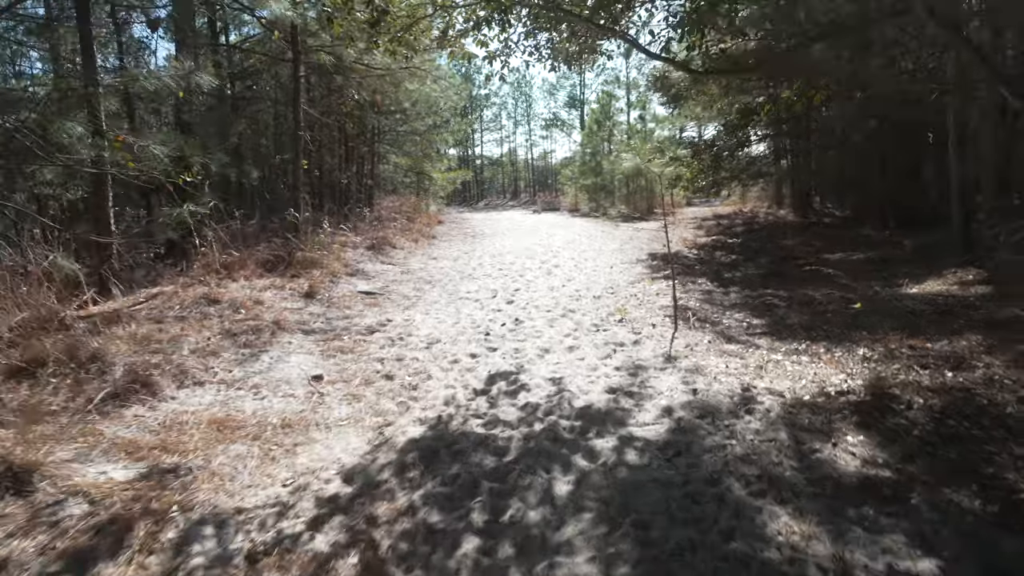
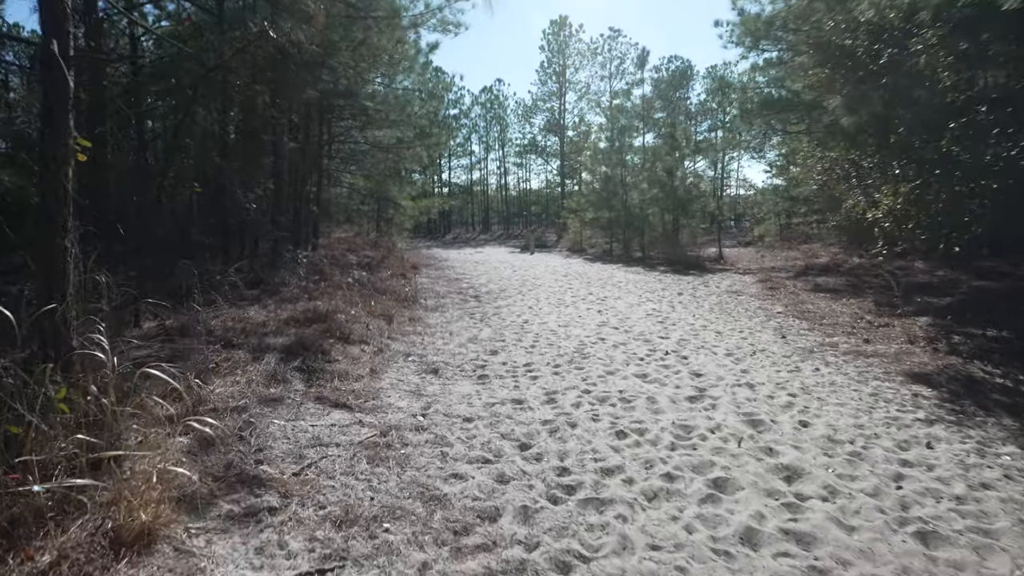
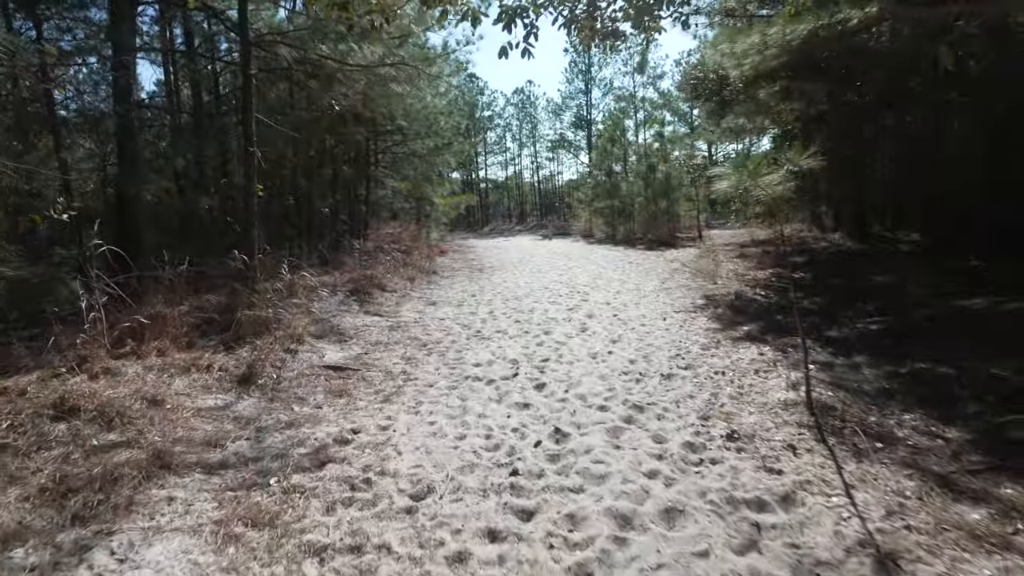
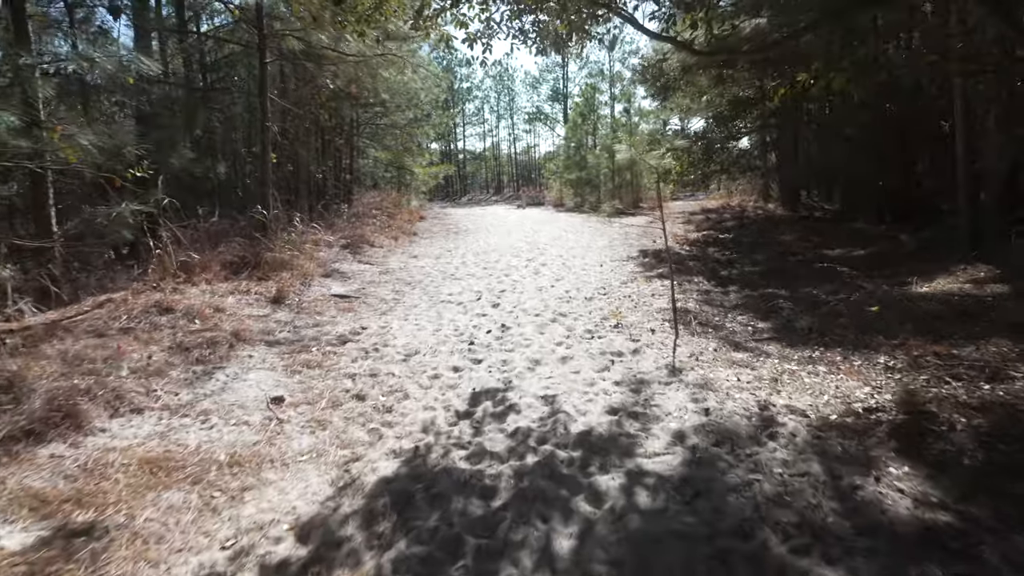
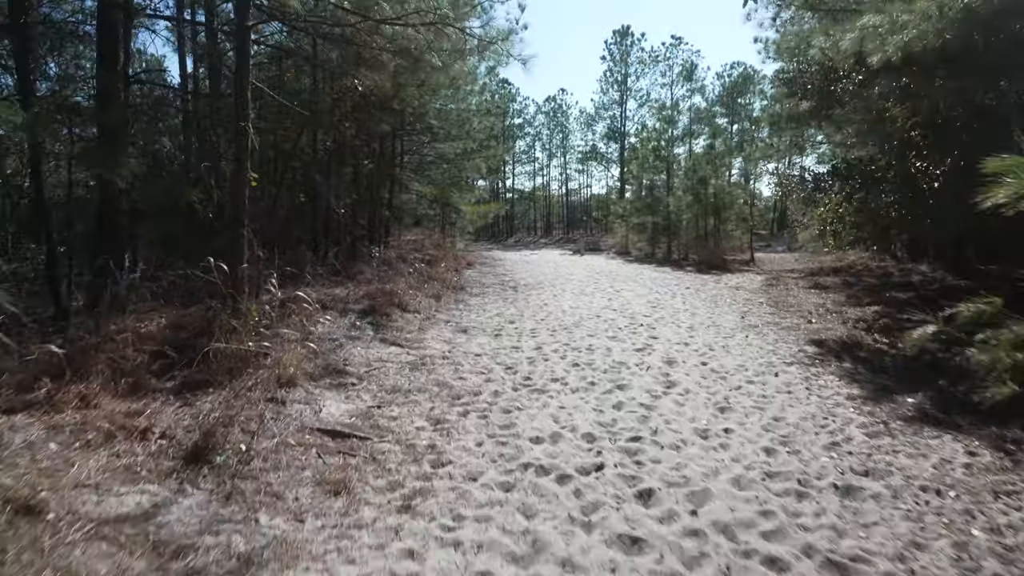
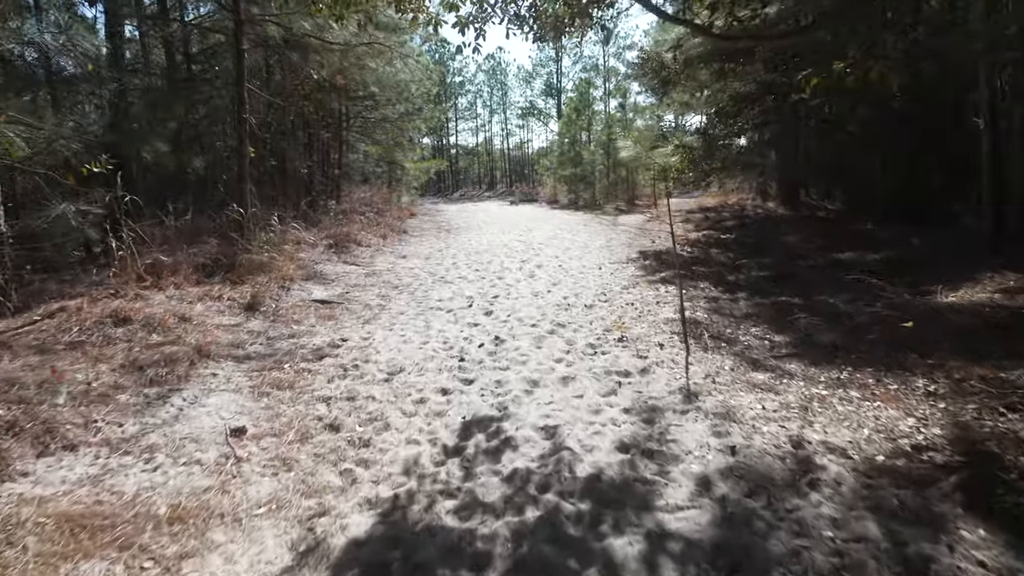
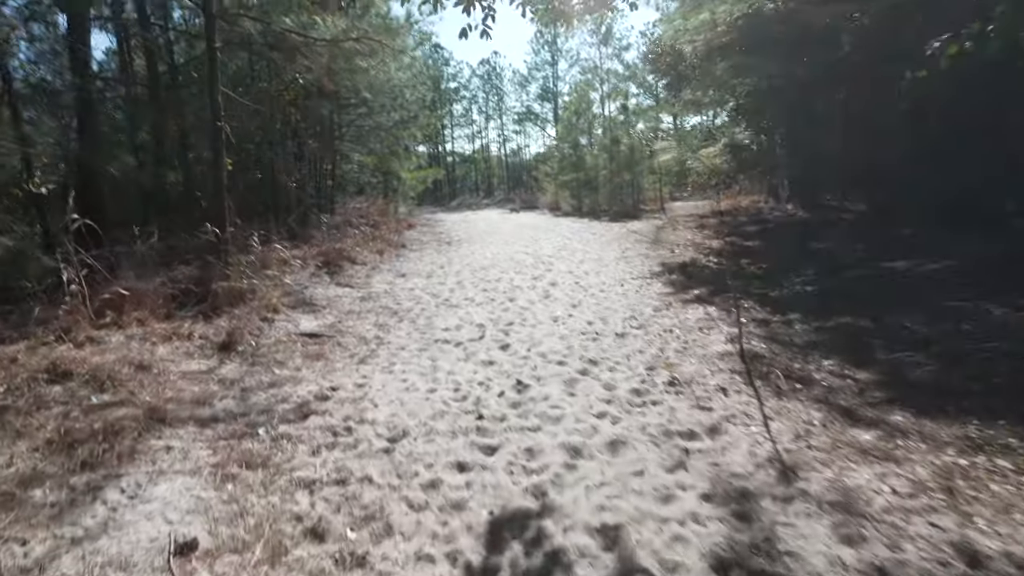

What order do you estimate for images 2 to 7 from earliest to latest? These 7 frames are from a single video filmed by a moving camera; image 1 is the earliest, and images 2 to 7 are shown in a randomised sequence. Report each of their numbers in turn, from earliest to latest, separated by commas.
4, 6, 7, 3, 5, 2
